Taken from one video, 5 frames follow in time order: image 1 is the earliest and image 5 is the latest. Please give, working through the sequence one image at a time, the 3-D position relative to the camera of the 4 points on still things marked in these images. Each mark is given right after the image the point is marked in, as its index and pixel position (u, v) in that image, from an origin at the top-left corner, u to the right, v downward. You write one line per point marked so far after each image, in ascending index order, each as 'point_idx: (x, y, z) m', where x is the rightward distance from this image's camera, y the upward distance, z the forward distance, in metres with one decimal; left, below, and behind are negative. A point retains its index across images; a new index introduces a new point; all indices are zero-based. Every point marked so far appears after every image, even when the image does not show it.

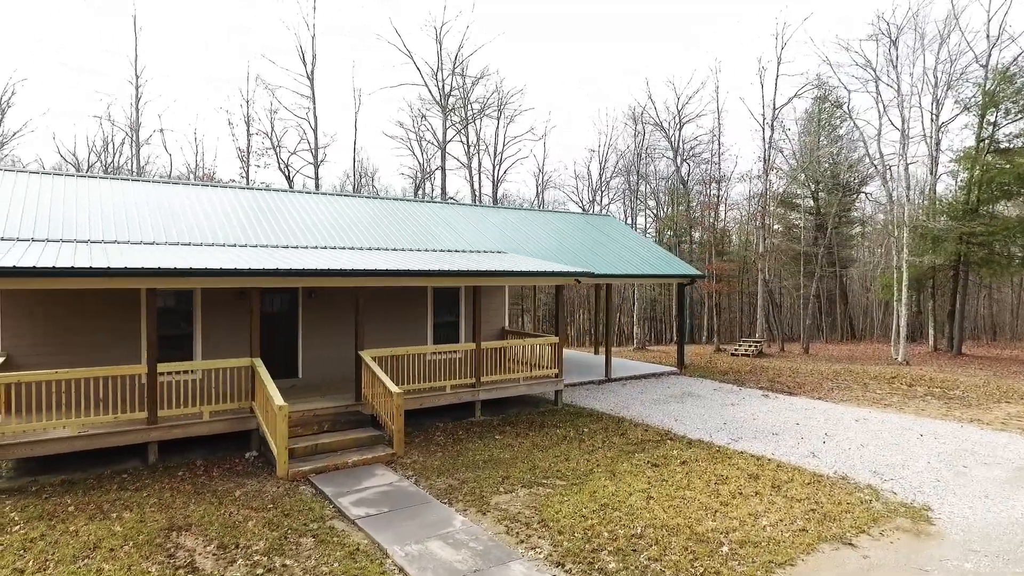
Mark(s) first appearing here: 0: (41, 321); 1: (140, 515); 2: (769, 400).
0: (-6.4, -0.5, +6.9) m
1: (-3.2, -1.9, +4.3) m
2: (+5.8, -2.5, +11.3) m
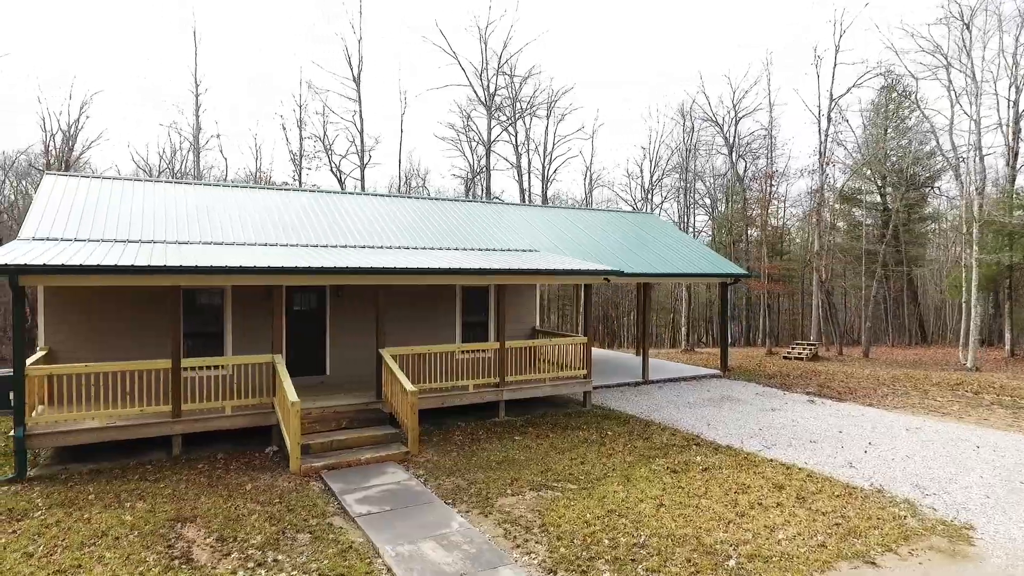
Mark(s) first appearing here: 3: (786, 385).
0: (-6.2, -0.4, +7.3) m
1: (-3.2, -1.9, +4.5) m
2: (+6.4, -2.4, +10.7) m
3: (+7.4, -2.6, +13.8) m
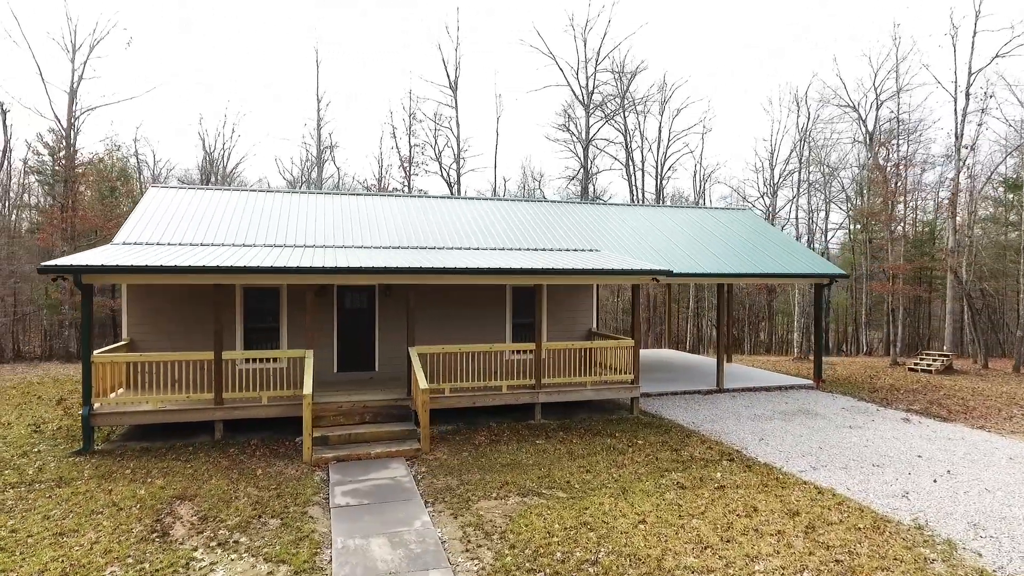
0: (-5.8, -0.4, +8.3) m
1: (-3.3, -1.9, +4.9) m
2: (+7.2, -2.4, +9.2) m
3: (+8.8, -2.6, +12.1) m
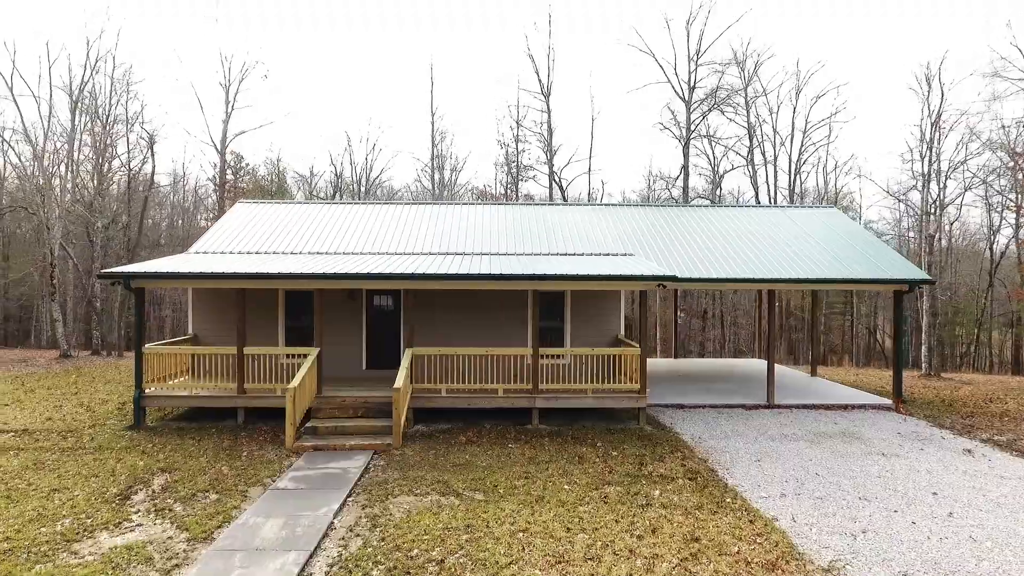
0: (-5.7, -0.5, +9.7) m
1: (-4.0, -2.0, +5.9) m
2: (+7.2, -2.6, +7.9) m
3: (+9.3, -2.8, +10.4) m
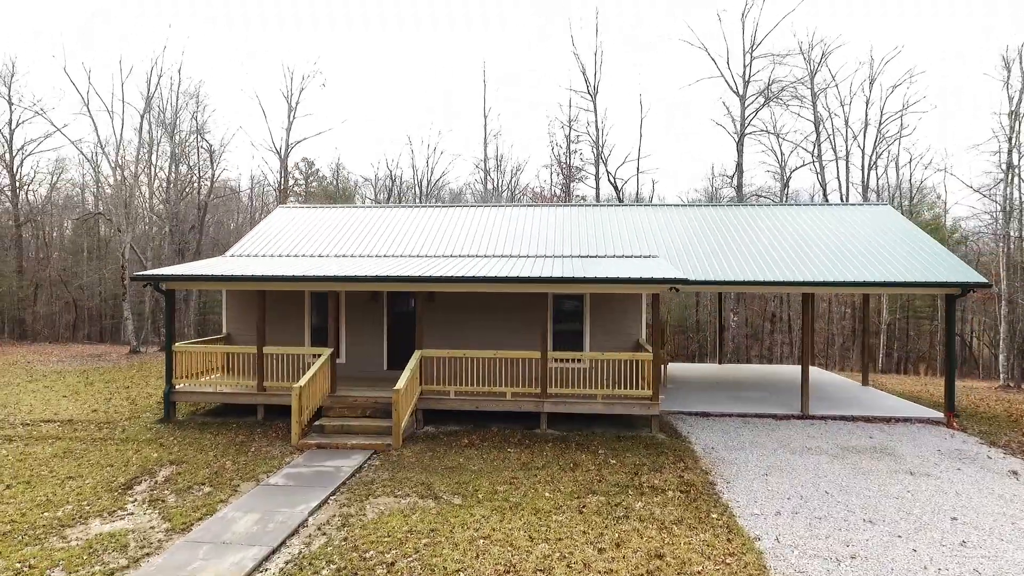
0: (-5.4, -0.6, +10.3) m
1: (-4.1, -2.0, +6.3) m
2: (+7.2, -2.7, +7.2) m
3: (+9.6, -2.9, +9.4) m
